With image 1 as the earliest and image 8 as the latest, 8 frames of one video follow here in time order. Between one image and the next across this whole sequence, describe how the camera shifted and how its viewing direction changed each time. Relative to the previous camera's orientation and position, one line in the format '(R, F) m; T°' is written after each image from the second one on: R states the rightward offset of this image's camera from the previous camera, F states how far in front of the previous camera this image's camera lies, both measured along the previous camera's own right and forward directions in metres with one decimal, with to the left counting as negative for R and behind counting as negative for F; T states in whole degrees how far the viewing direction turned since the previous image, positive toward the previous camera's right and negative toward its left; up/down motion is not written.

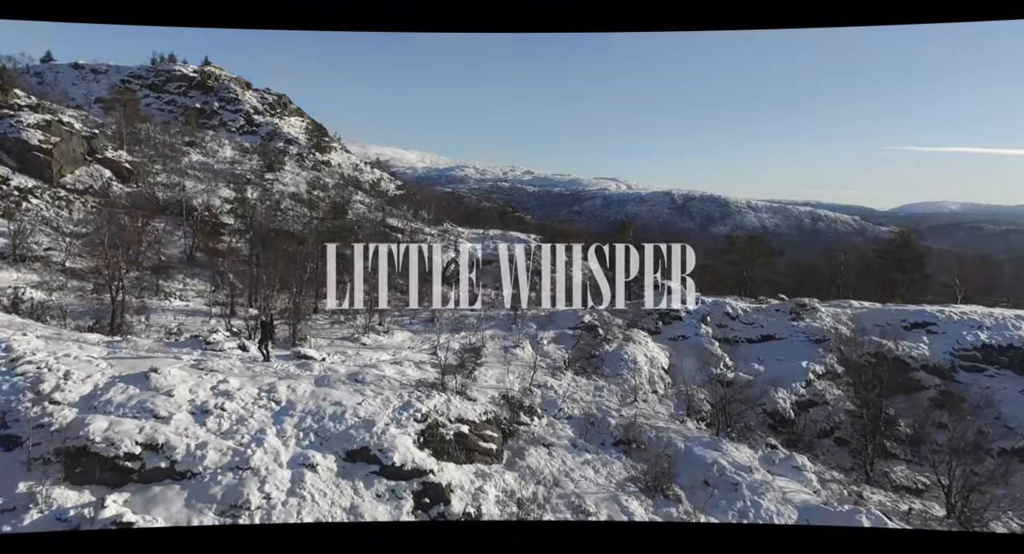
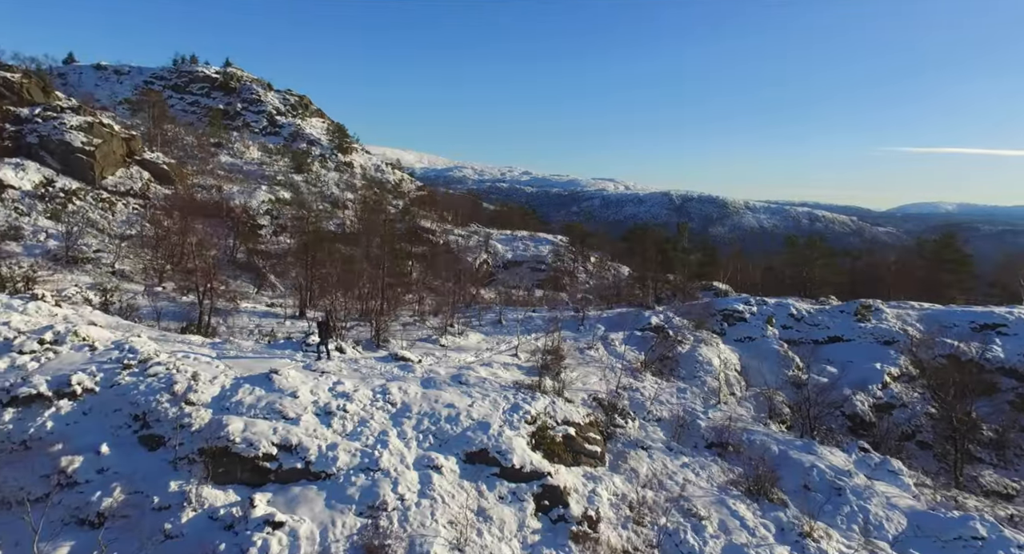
(-2.3, -0.1) m; -1°
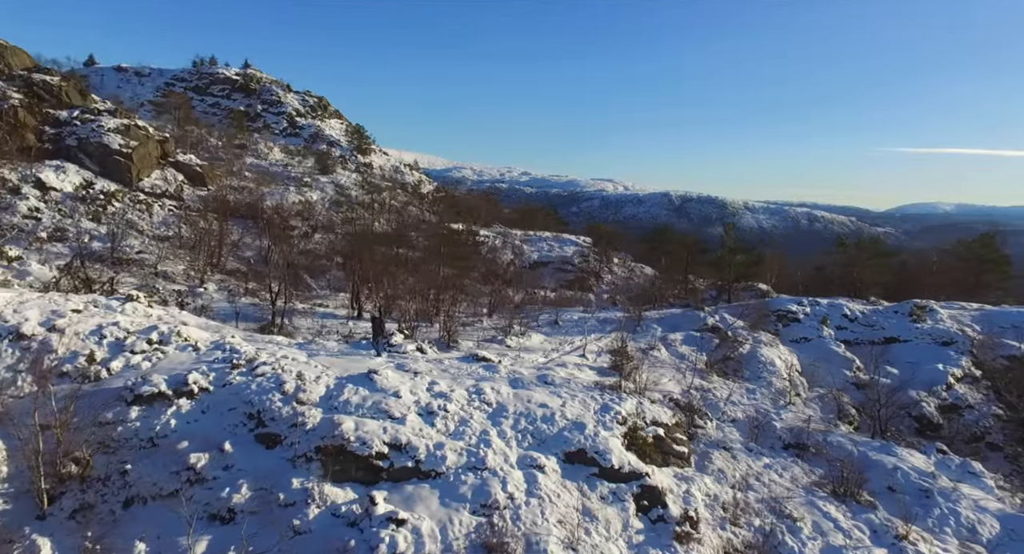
(-1.9, -0.2) m; -1°
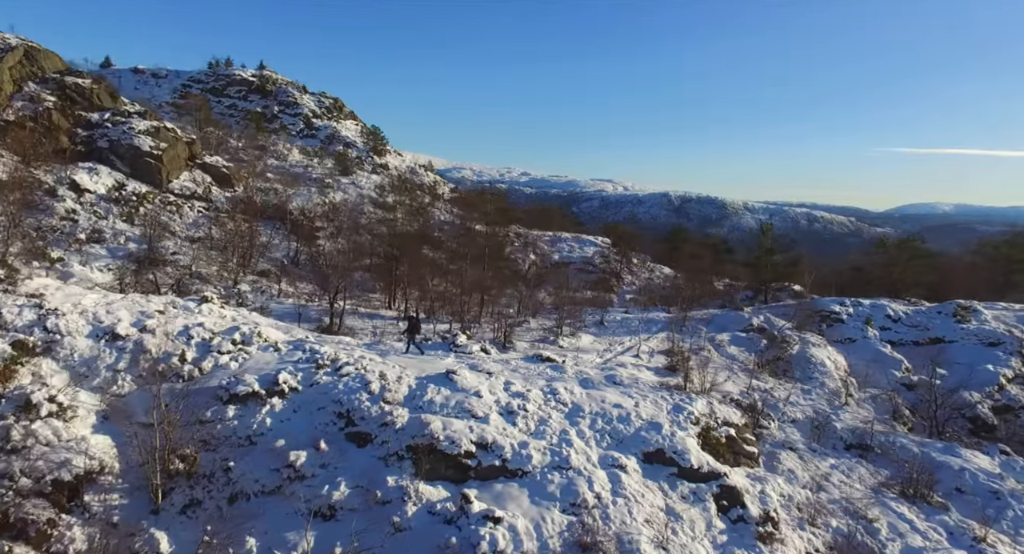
(-1.5, -0.2) m; -1°
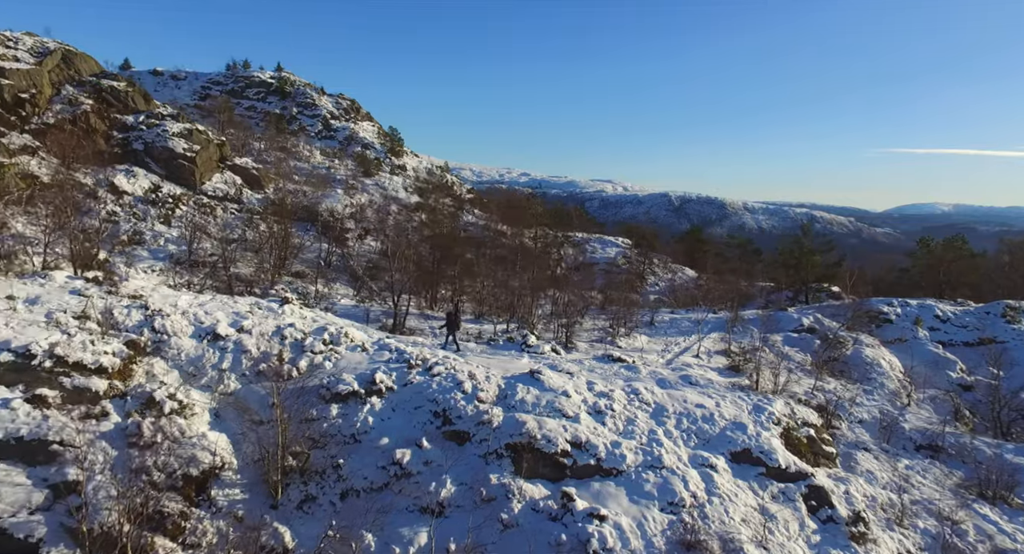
(-1.7, -0.2) m; -1°
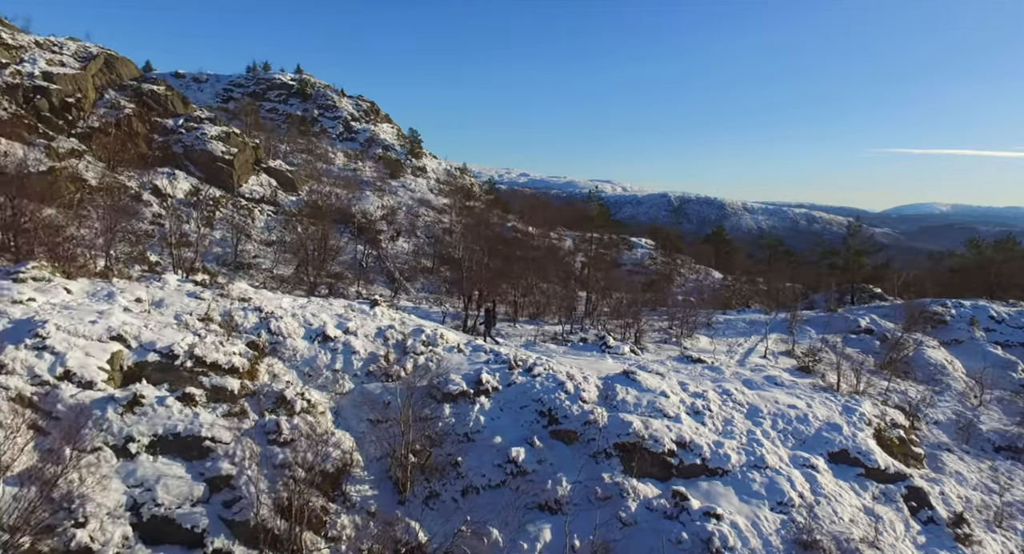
(-1.9, -0.3) m; -1°
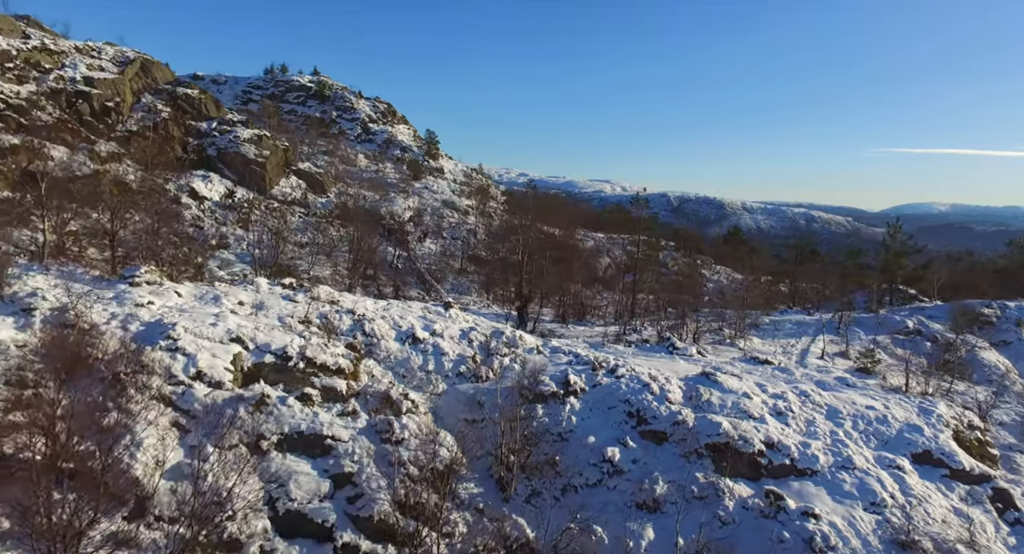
(-1.6, -0.2) m; -1°
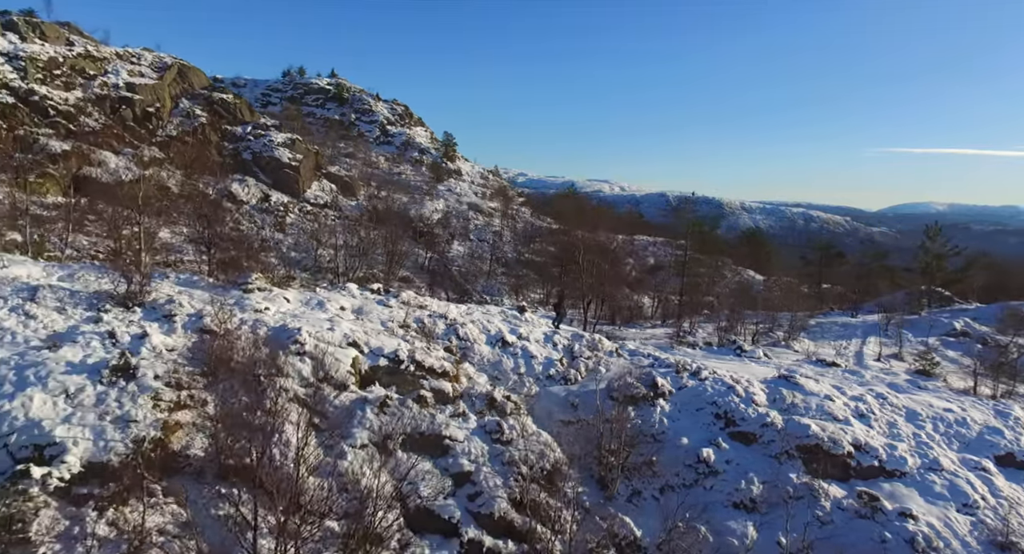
(-1.7, -0.4) m; -1°
